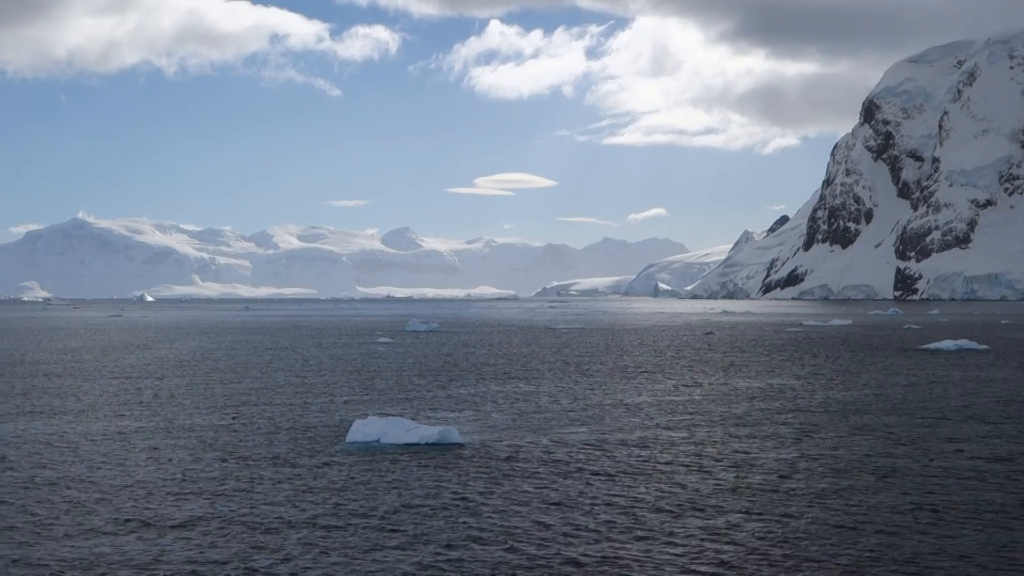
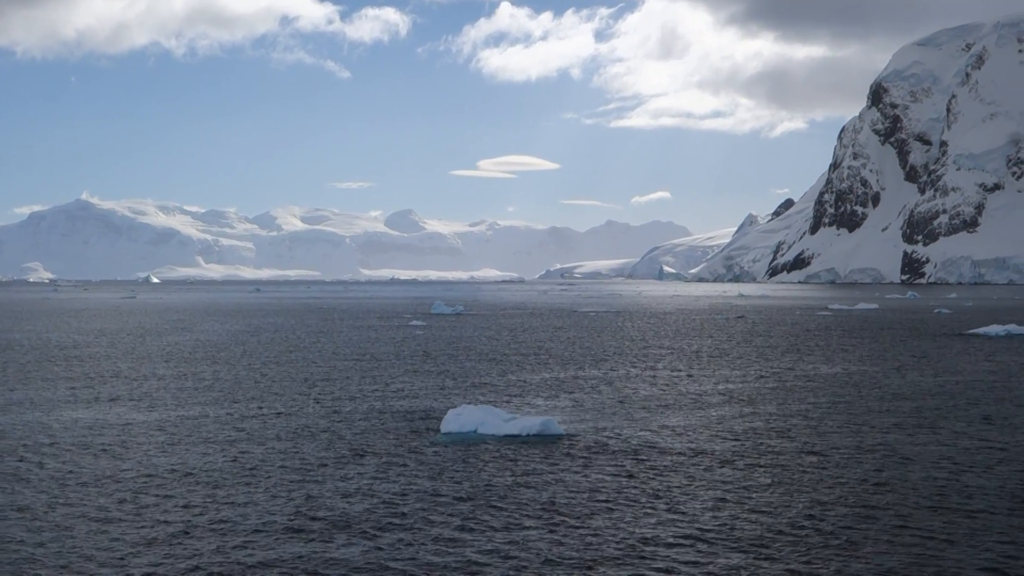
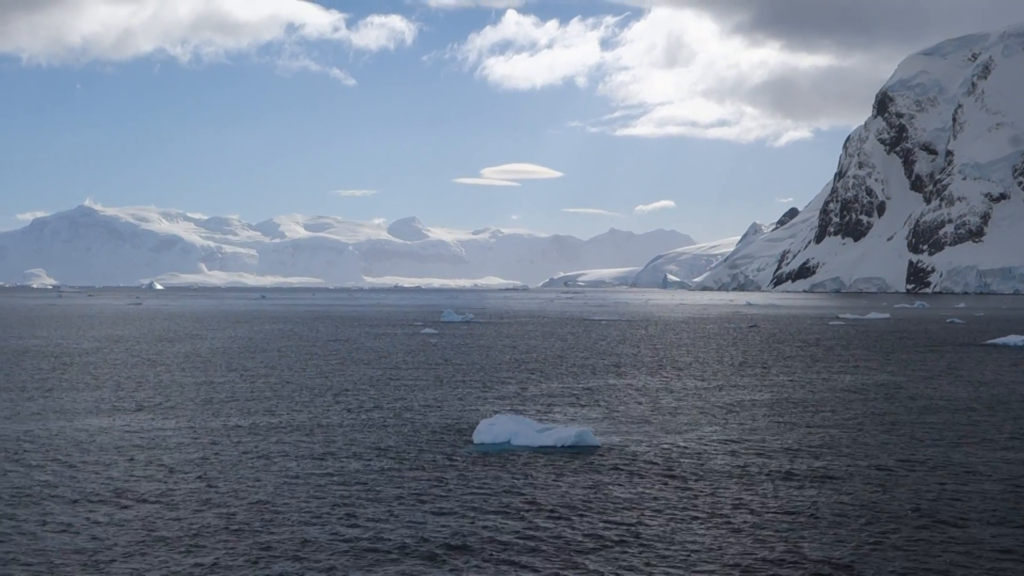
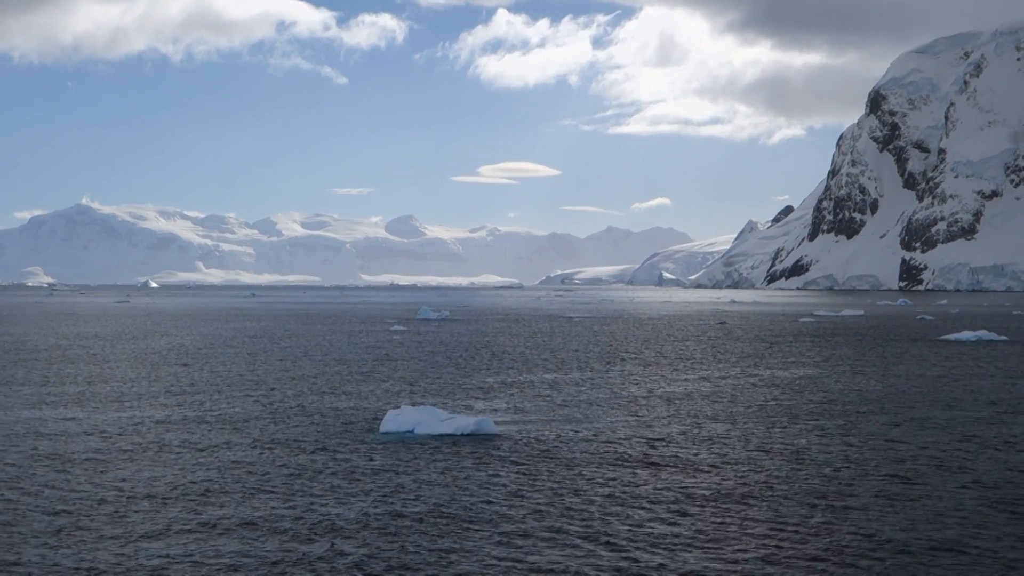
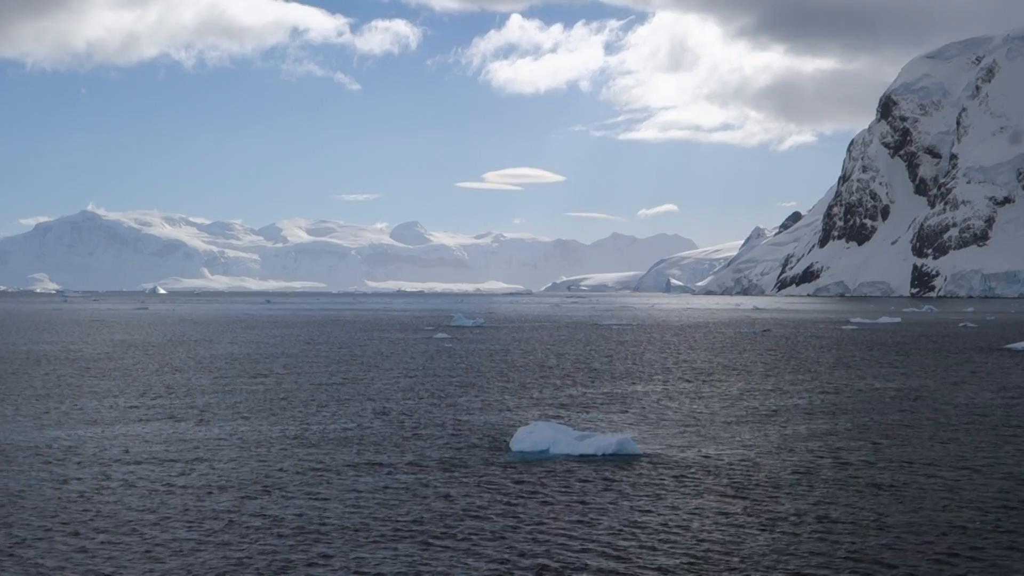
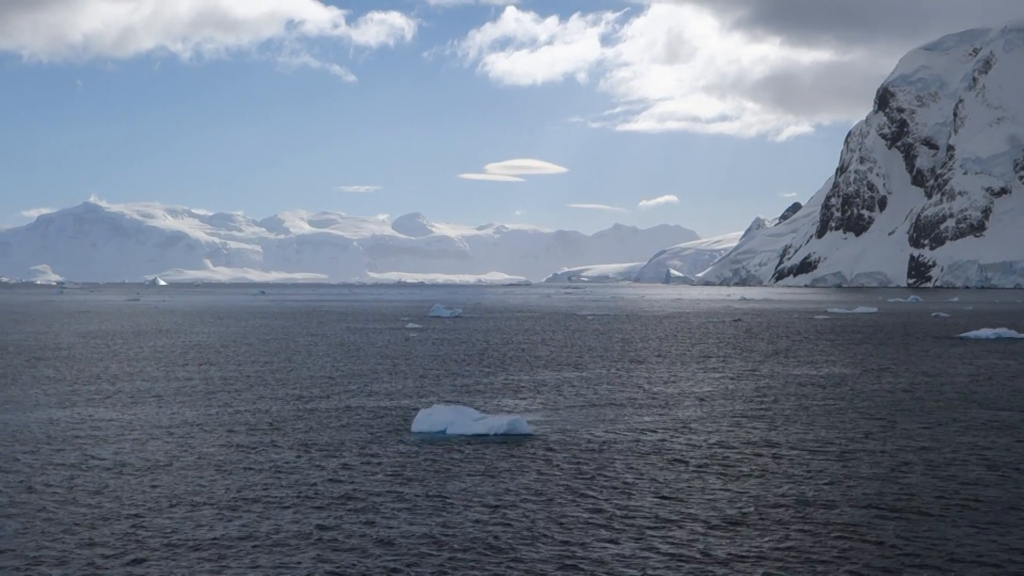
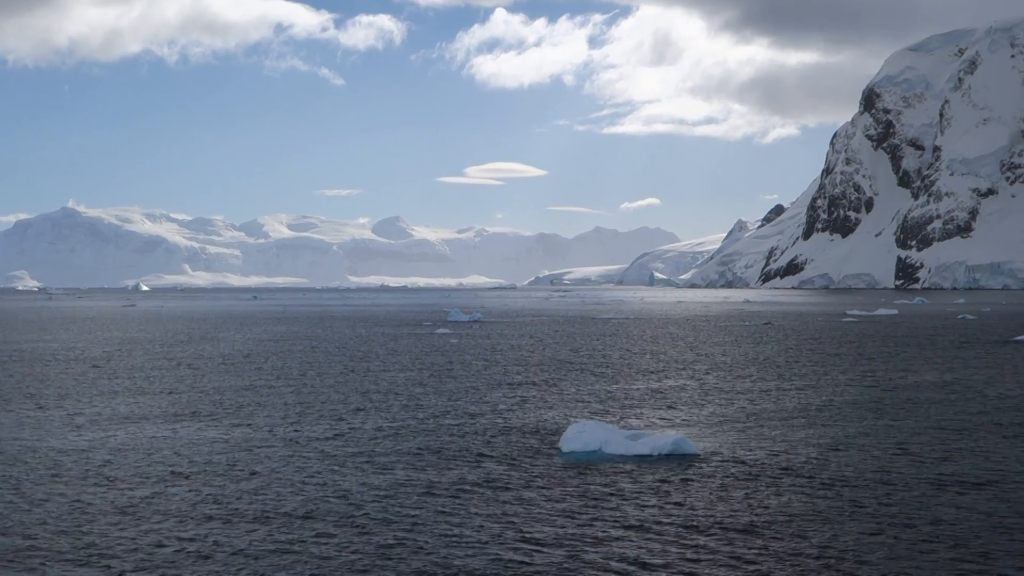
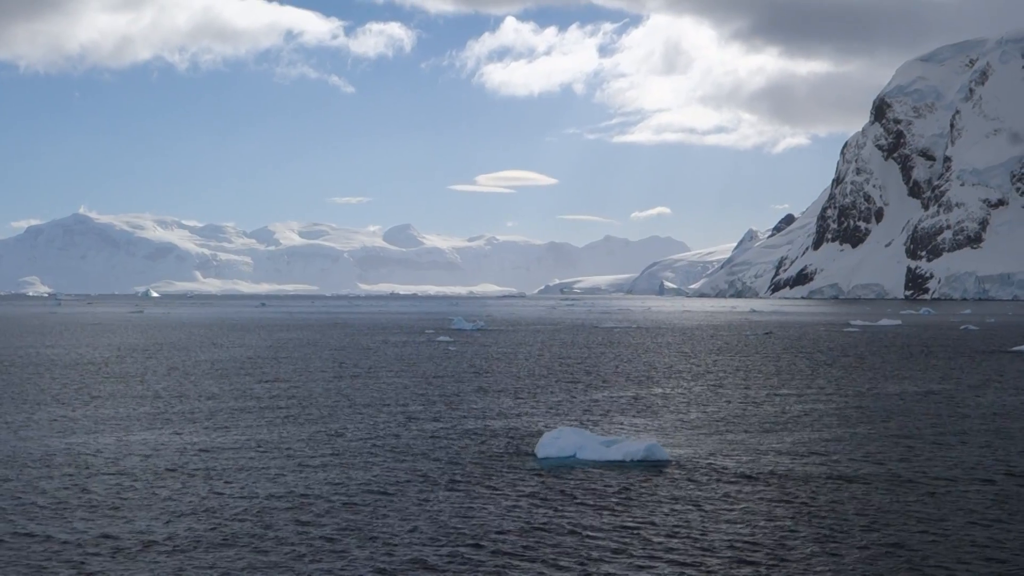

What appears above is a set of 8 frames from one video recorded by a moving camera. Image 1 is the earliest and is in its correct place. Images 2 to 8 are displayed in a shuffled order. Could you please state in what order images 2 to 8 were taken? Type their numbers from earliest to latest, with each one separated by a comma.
4, 6, 2, 3, 5, 8, 7
